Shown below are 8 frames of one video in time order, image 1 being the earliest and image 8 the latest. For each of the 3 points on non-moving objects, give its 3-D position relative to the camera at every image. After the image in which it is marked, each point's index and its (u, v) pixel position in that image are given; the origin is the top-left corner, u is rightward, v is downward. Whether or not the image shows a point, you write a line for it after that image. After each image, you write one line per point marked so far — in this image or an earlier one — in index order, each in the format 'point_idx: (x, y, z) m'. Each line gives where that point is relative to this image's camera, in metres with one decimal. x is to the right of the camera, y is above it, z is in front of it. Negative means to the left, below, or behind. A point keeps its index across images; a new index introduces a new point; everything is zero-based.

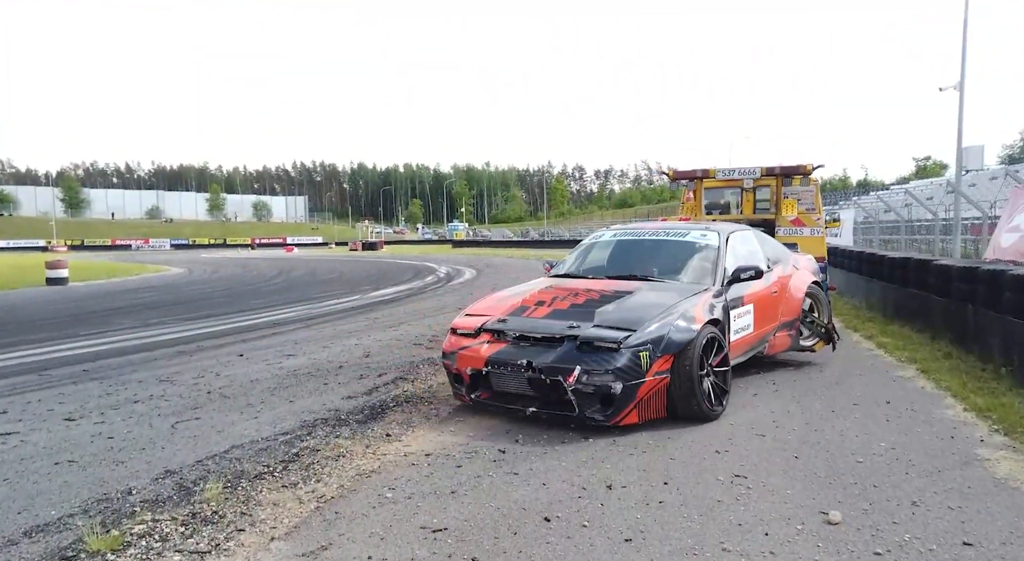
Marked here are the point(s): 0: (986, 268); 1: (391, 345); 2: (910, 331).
0: (+5.0, +0.1, +7.6) m
1: (-1.5, -0.8, +8.8) m
2: (+5.2, -0.7, +9.5) m
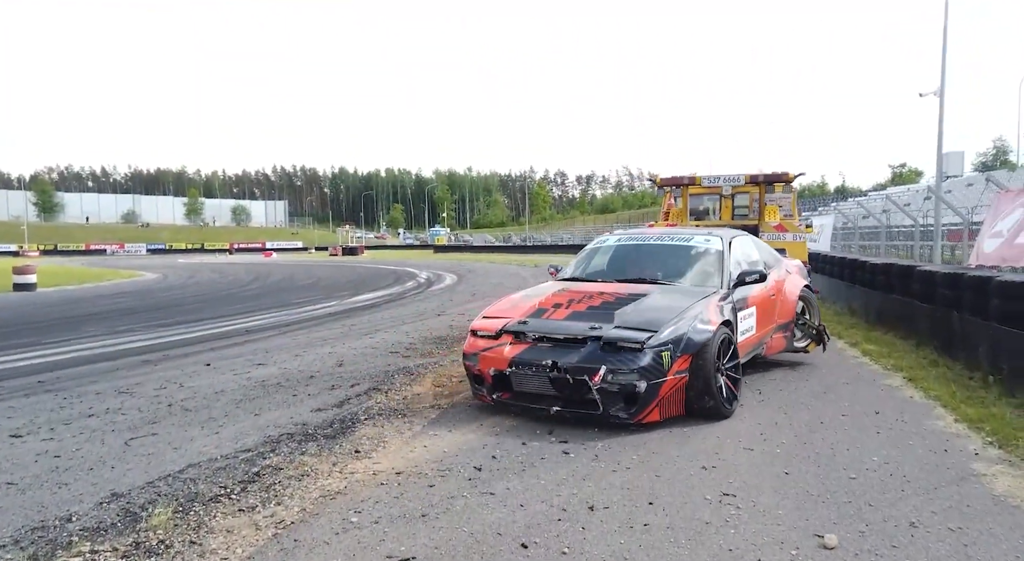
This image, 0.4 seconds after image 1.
0: (+4.8, +0.1, +7.5) m
1: (-1.7, -0.9, +8.5) m
2: (+5.0, -0.7, +9.4) m
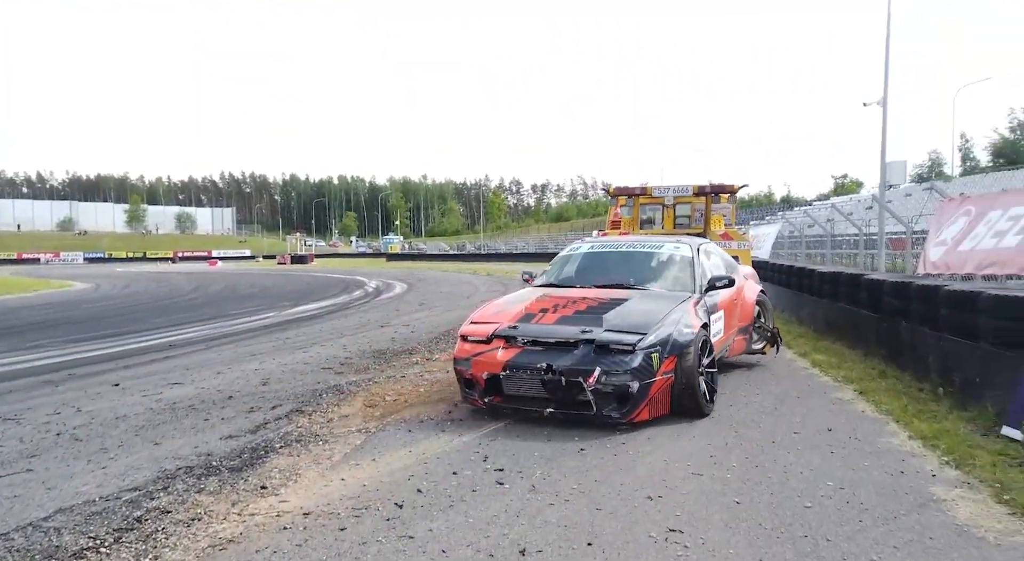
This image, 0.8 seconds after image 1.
0: (+4.2, 0.0, +7.4) m
1: (-2.4, -1.0, +8.0) m
2: (+4.2, -0.9, +9.3) m
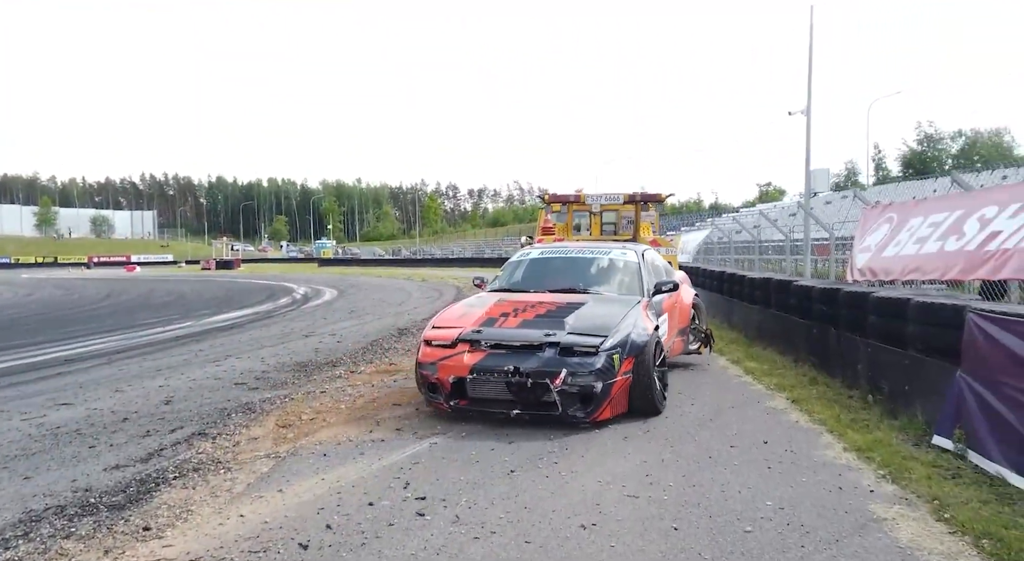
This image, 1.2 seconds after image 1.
0: (+3.5, -0.1, +7.4) m
1: (-3.1, -1.1, +7.4) m
2: (+3.4, -0.9, +9.3) m
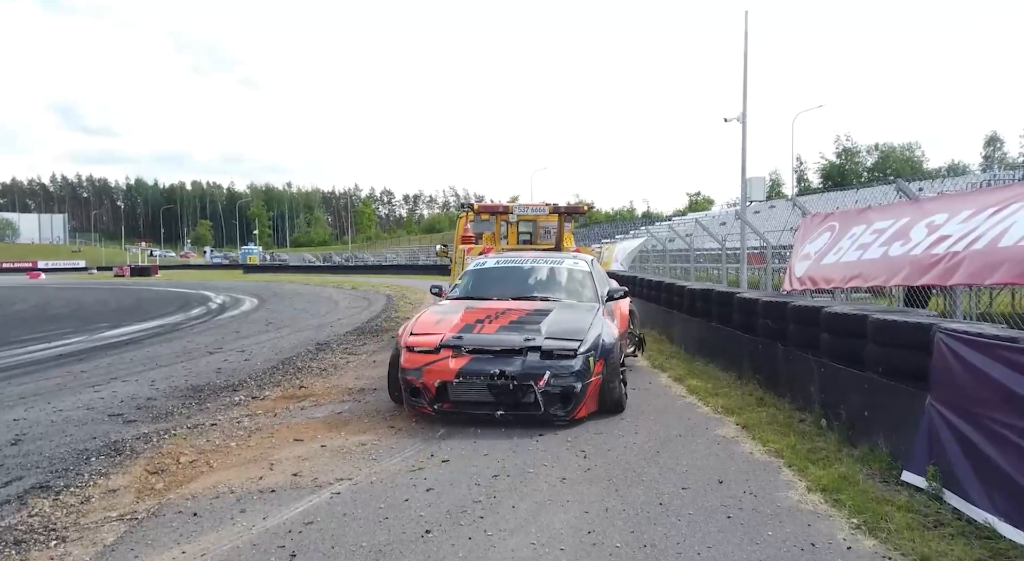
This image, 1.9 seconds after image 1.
0: (+2.7, -0.2, +6.9) m
1: (-3.8, -1.2, +6.3) m
2: (+2.5, -1.1, +8.8) m
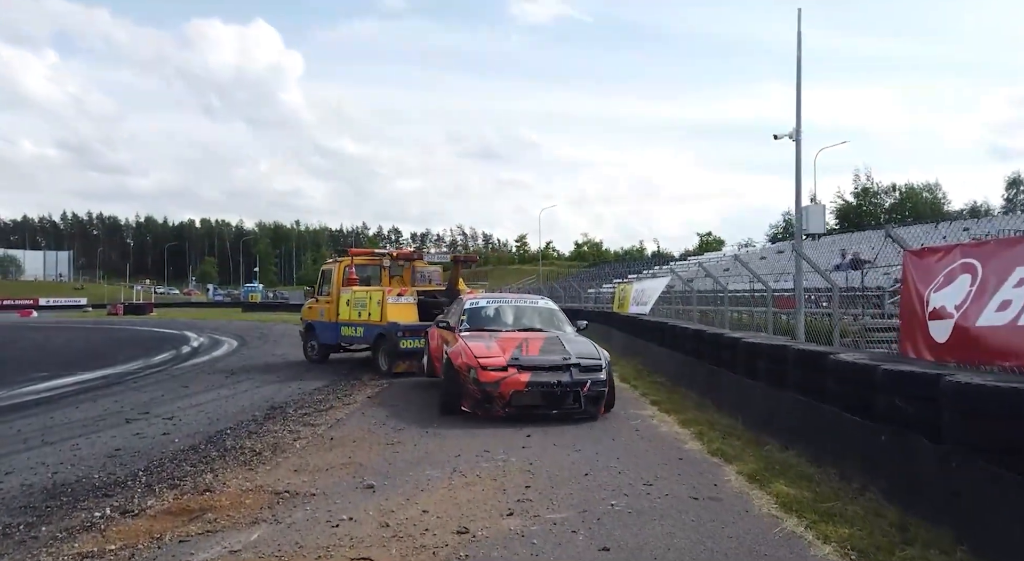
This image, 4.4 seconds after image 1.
0: (+2.7, -0.6, +4.4) m
1: (-3.8, -1.5, +3.8) m
2: (+2.5, -1.6, +6.2) m
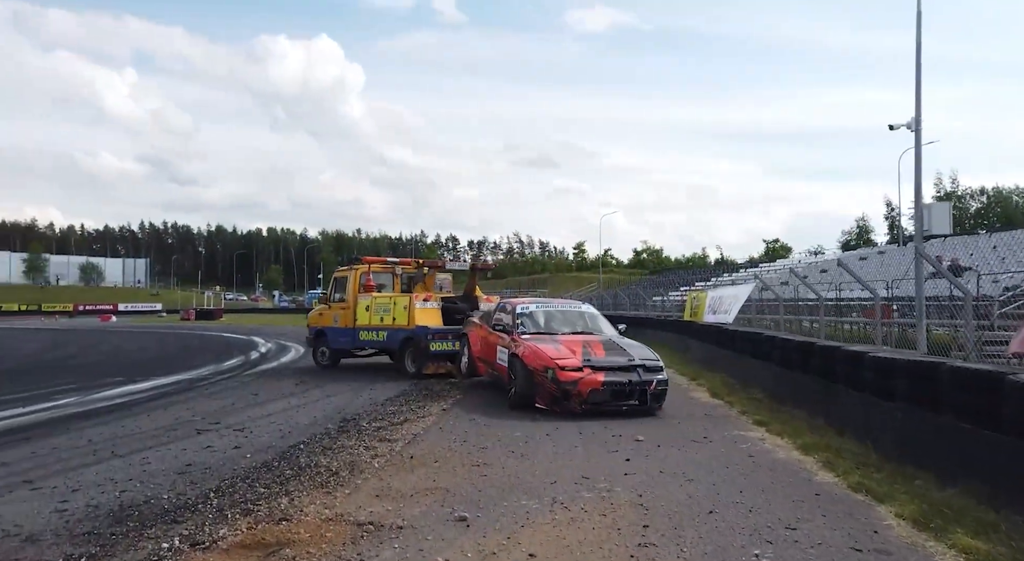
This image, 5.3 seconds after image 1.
0: (+3.4, -0.6, +3.5) m
1: (-3.2, -1.5, +3.3) m
2: (+3.3, -1.6, +5.3) m
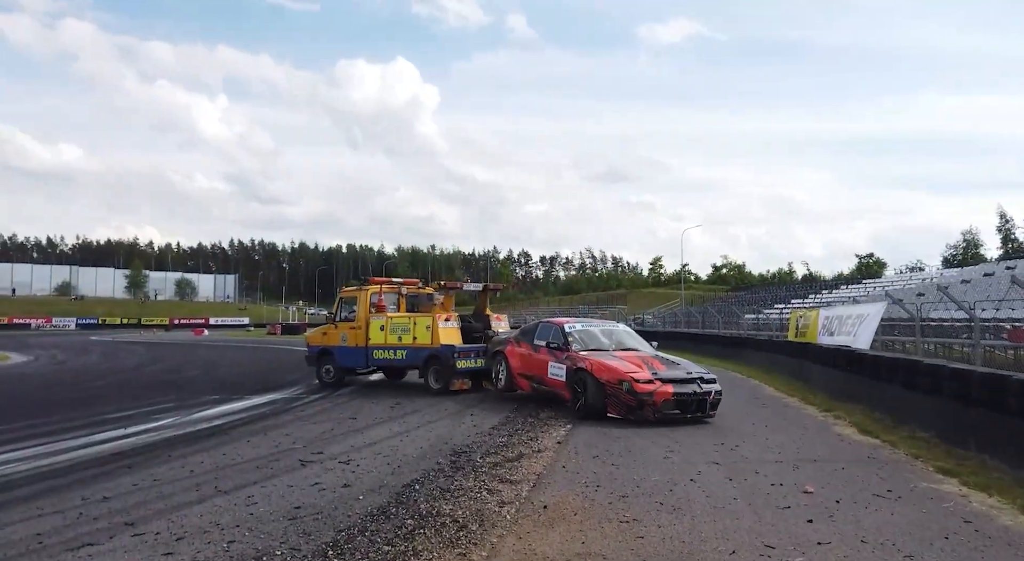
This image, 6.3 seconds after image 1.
0: (+4.3, -0.7, +2.1) m
1: (-2.3, -1.6, +2.6) m
2: (+4.4, -1.8, +3.9) m
